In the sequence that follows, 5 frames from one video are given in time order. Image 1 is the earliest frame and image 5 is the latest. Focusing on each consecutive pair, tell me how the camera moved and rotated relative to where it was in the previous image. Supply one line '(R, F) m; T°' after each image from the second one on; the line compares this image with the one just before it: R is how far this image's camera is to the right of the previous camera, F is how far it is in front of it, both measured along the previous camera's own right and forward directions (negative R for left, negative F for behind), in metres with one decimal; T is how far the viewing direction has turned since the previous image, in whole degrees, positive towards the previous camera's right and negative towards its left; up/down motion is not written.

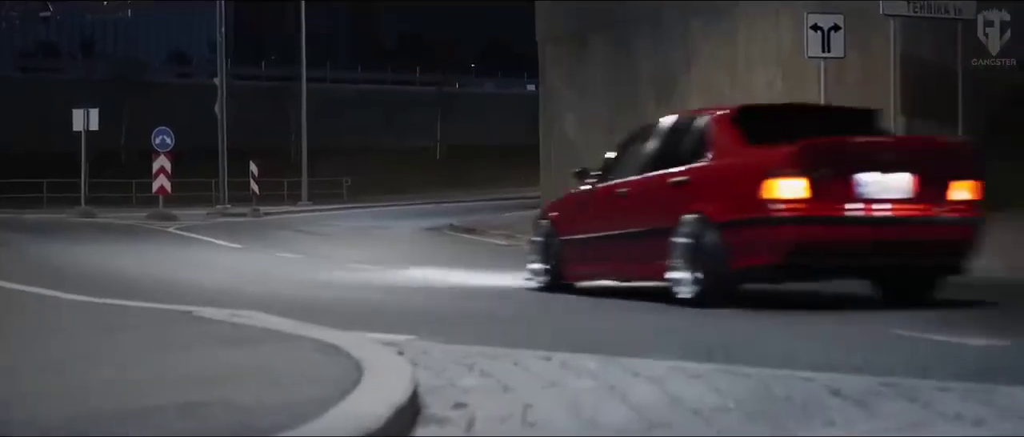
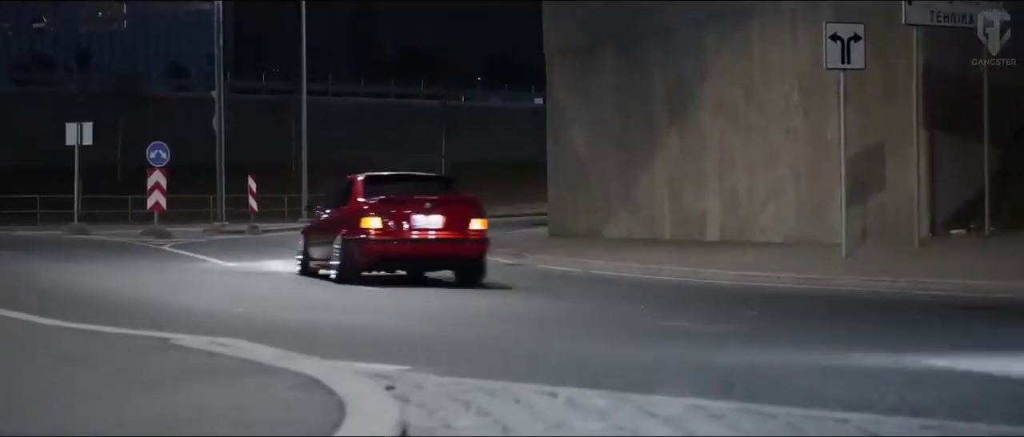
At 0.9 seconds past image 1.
(+0.1, +0.8) m; 0°
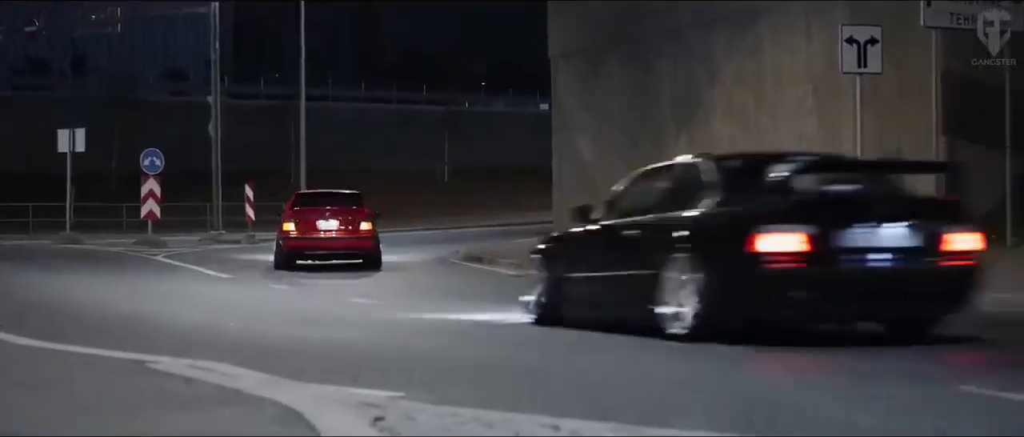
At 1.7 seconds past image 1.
(0.0, +0.7) m; 0°
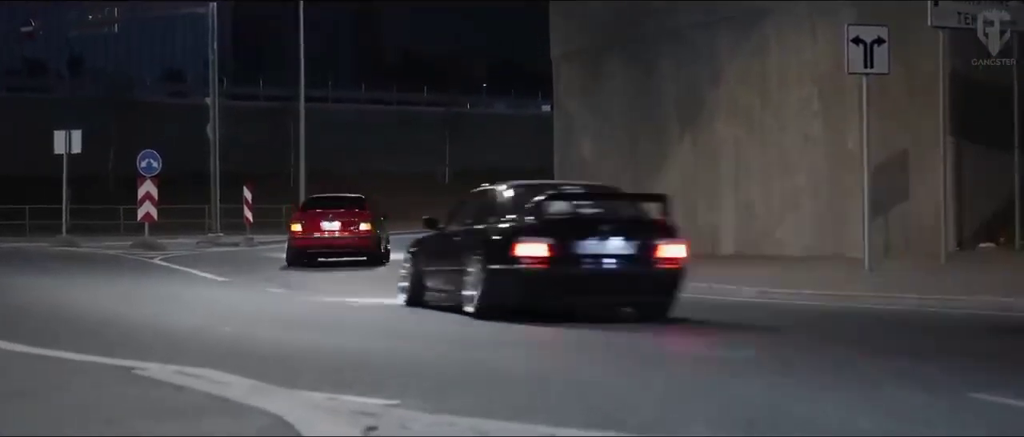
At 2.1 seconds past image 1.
(0.0, +0.3) m; 0°
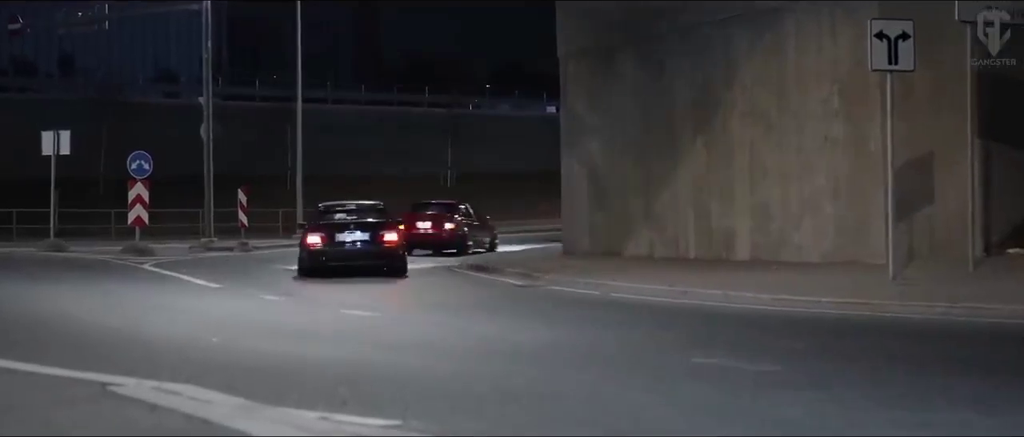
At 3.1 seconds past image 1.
(-0.1, +0.9) m; 0°
